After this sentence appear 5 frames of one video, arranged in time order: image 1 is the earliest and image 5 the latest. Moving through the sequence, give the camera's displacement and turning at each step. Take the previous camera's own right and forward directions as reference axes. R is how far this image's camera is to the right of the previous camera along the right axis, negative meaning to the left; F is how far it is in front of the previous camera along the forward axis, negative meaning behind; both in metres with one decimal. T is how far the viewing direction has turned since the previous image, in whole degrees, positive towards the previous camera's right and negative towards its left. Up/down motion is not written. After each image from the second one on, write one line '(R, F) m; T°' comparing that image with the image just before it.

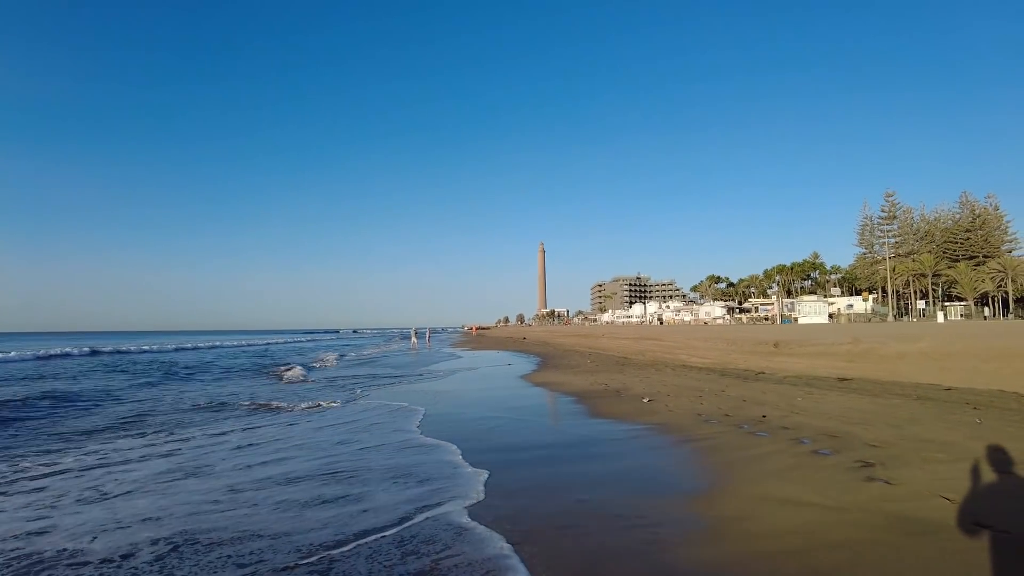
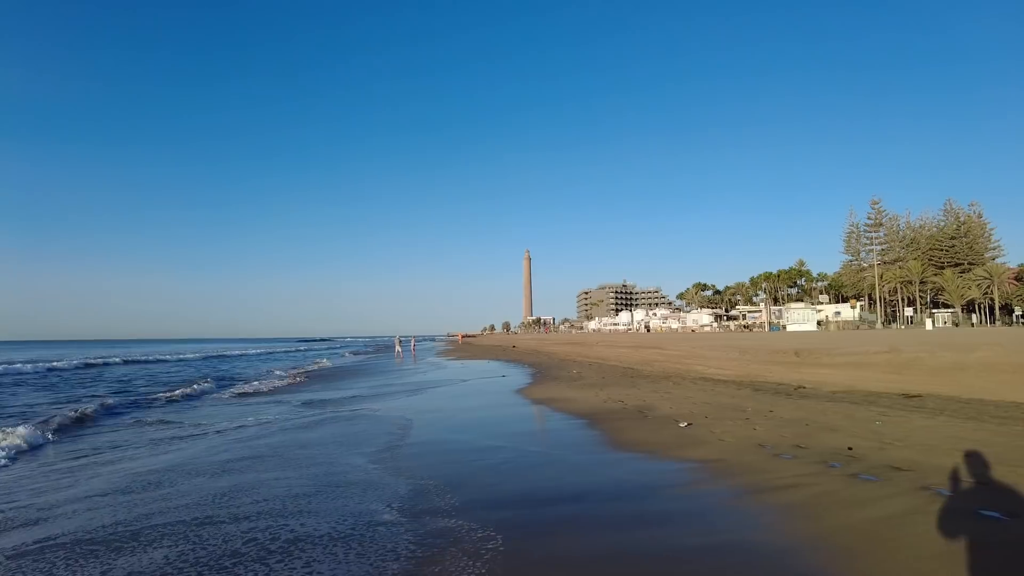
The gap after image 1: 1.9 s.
(-0.3, +2.1) m; +2°
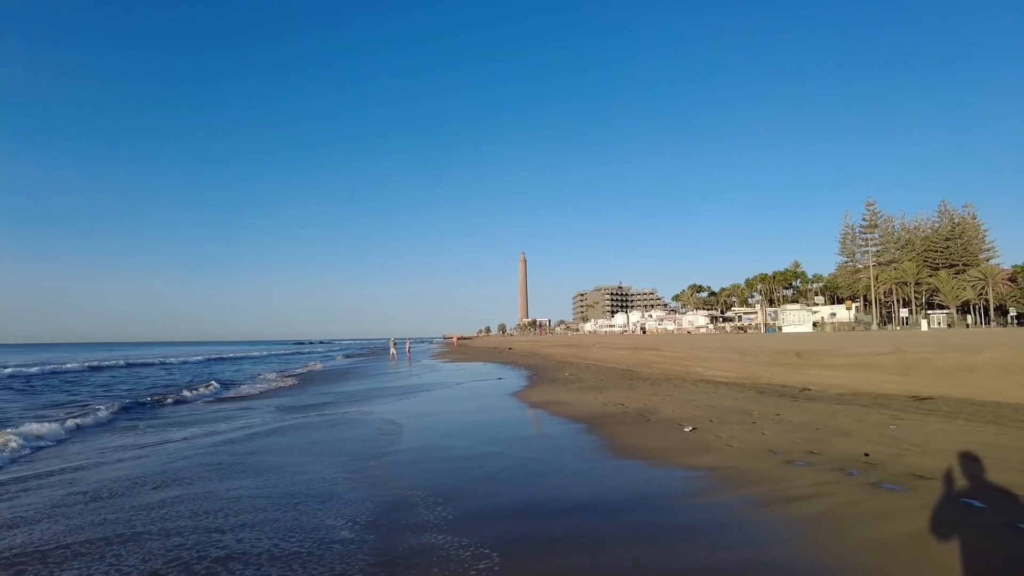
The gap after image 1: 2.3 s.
(0.0, +0.4) m; 0°
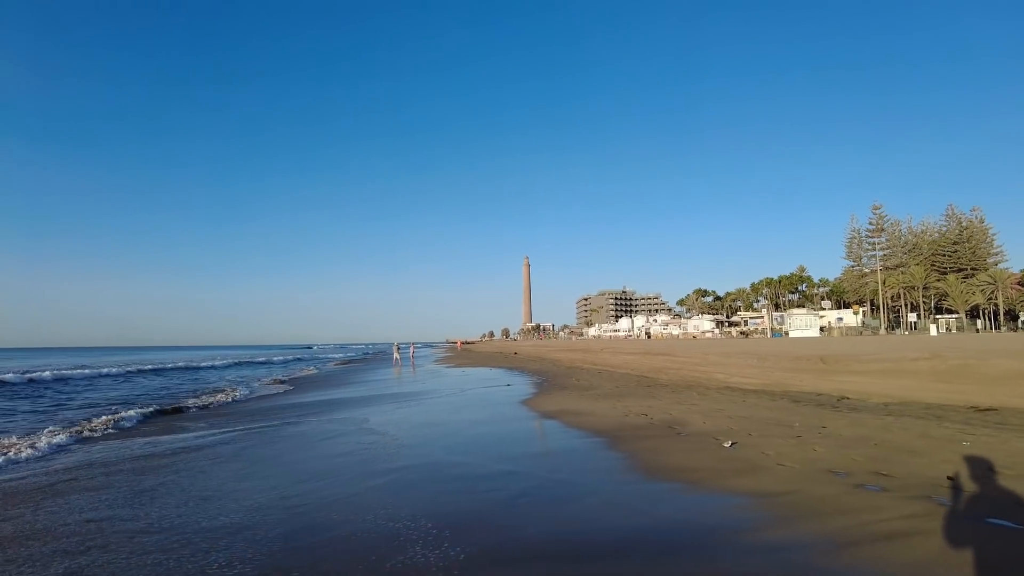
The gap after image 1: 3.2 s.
(-0.2, +0.9) m; 0°
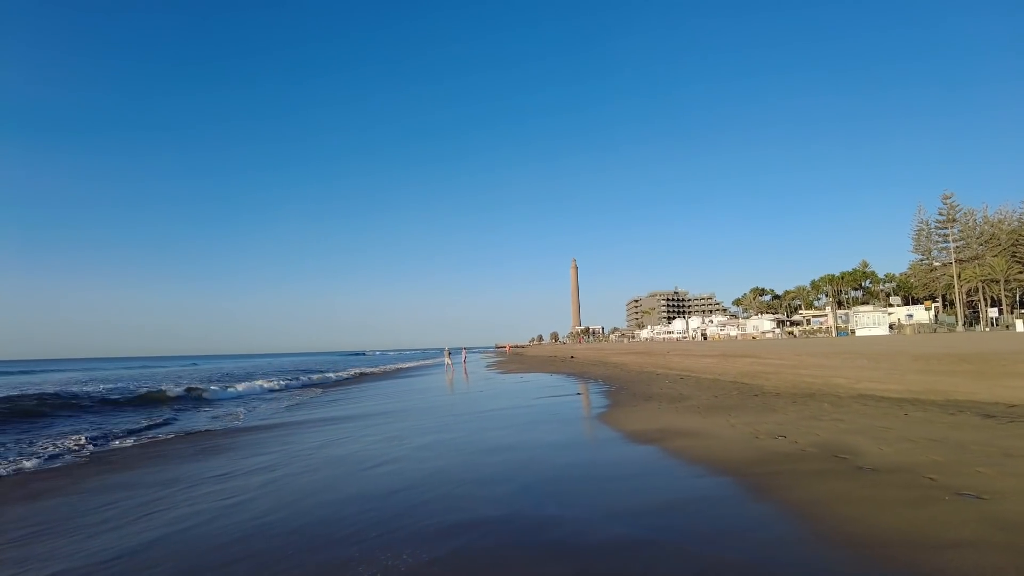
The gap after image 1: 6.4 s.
(-0.8, +2.1) m; -4°
